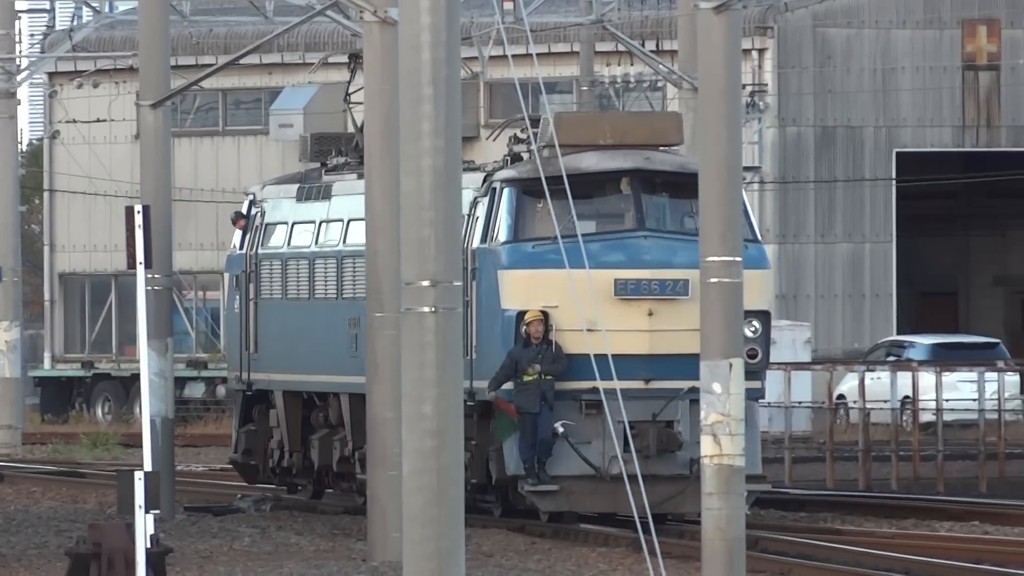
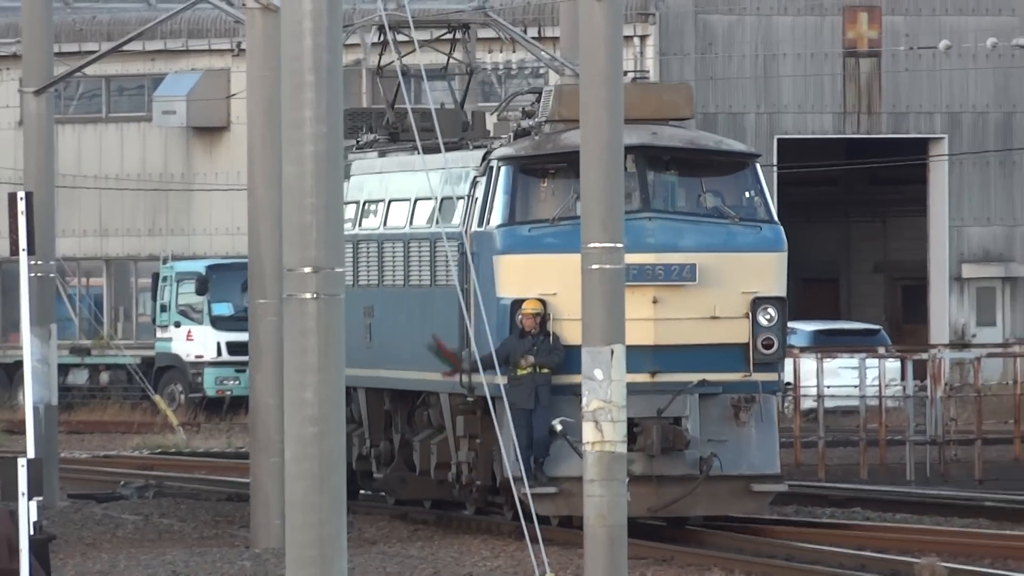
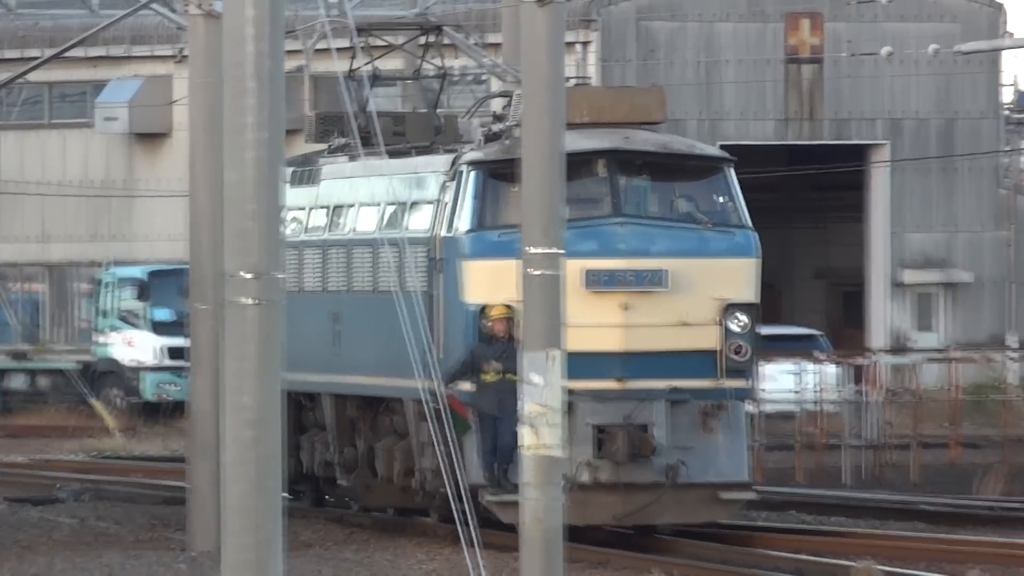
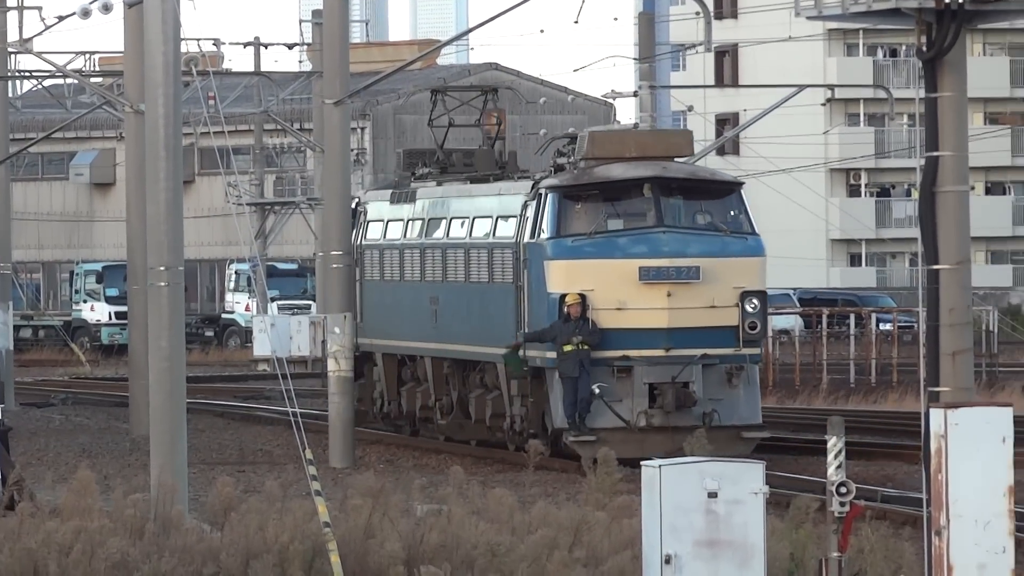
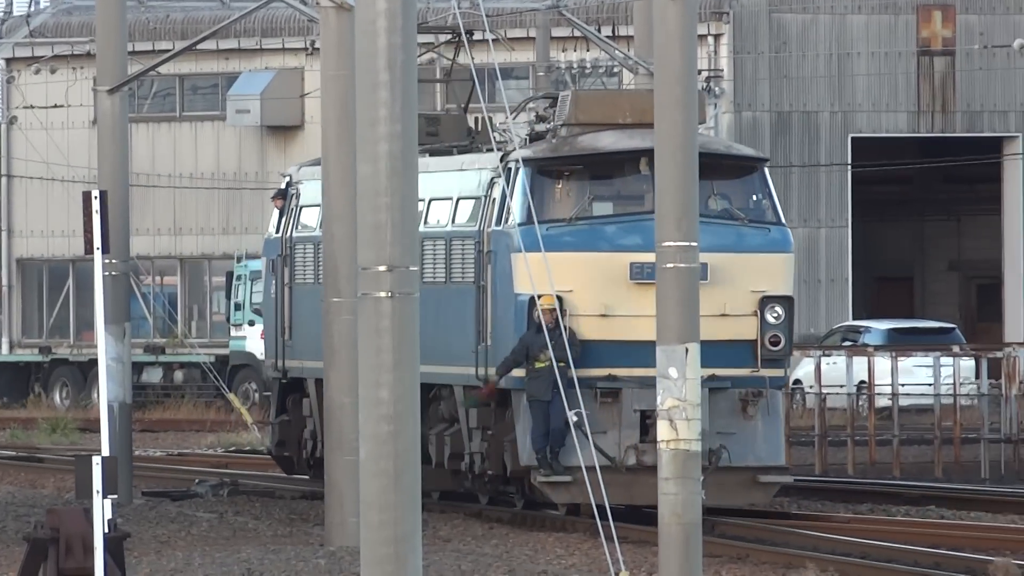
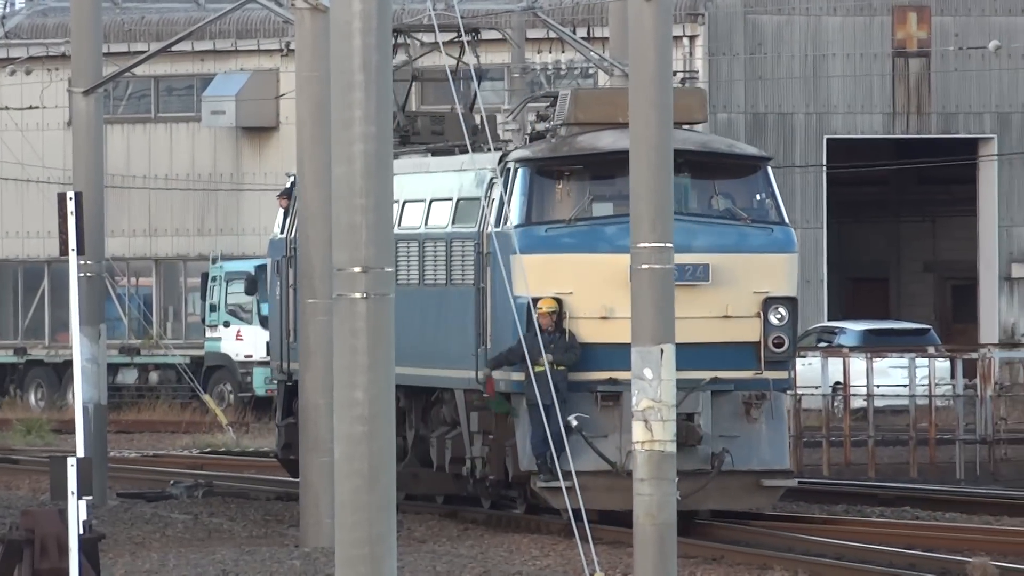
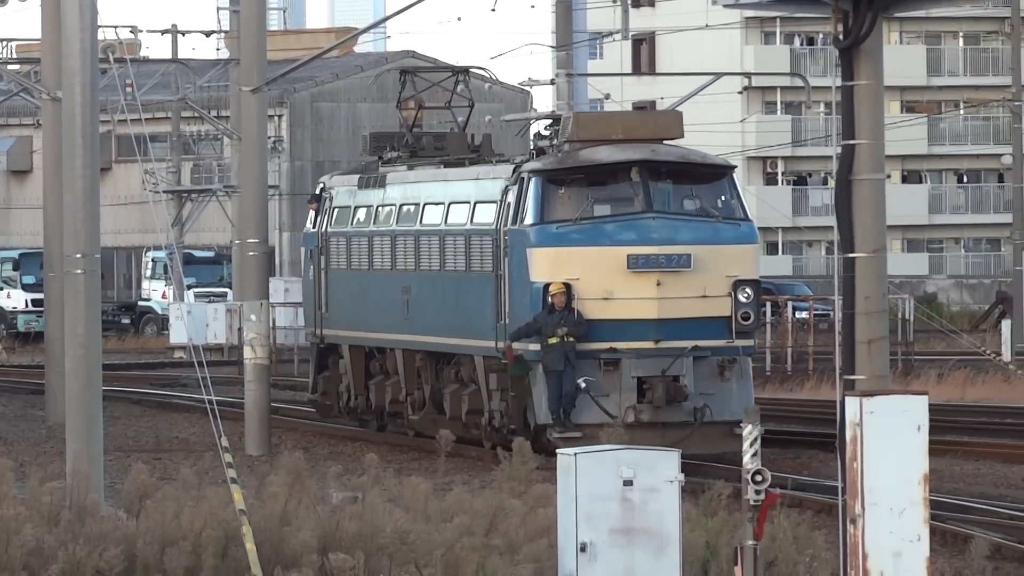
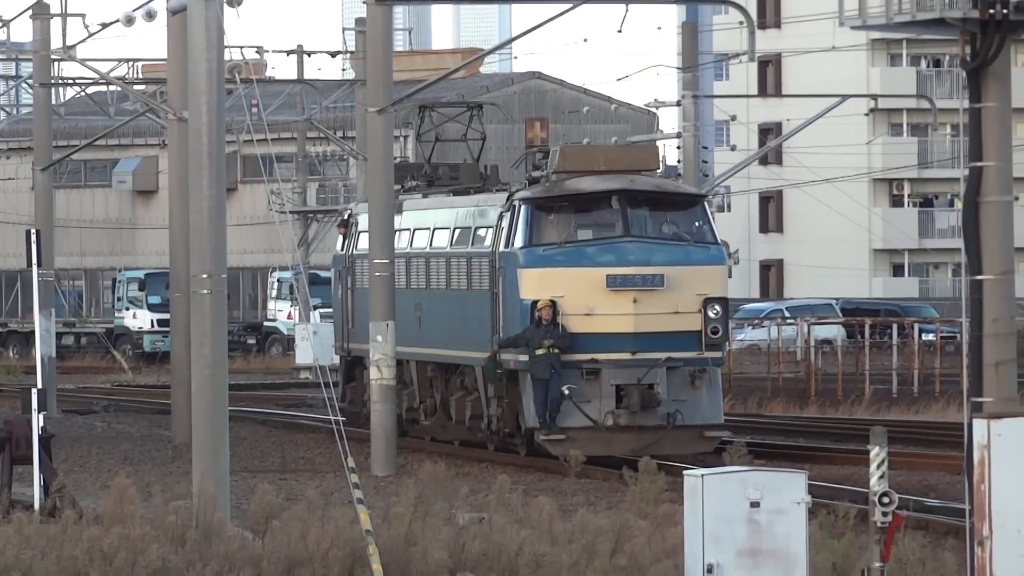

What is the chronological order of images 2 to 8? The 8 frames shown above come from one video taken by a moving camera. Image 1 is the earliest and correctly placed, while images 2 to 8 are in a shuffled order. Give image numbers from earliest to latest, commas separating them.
5, 6, 2, 3, 8, 4, 7
